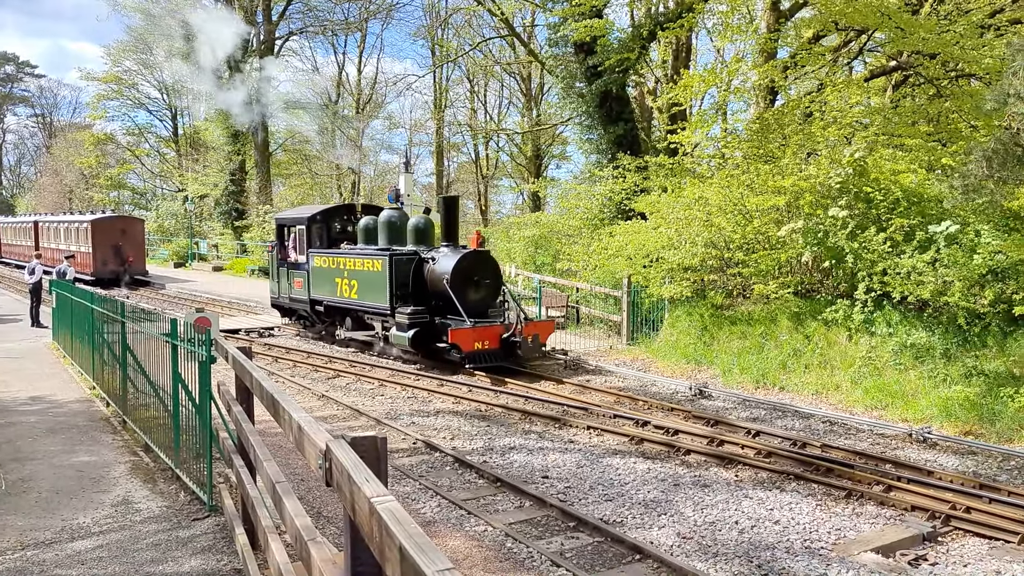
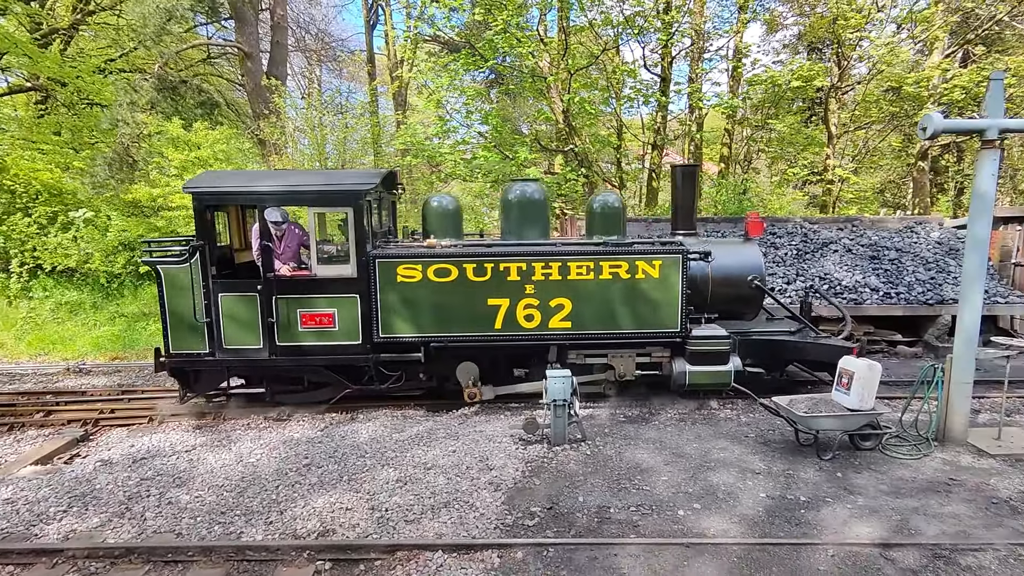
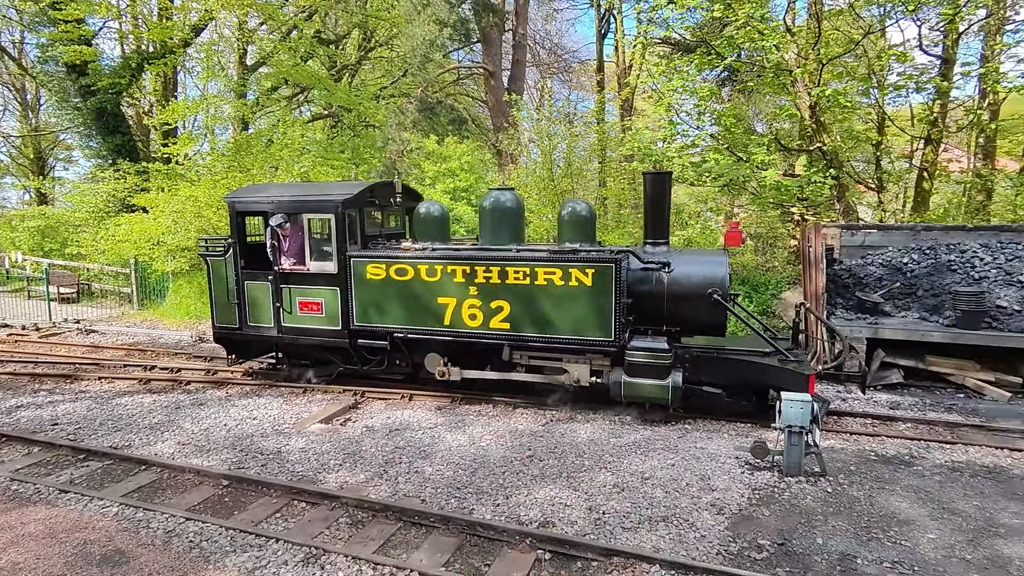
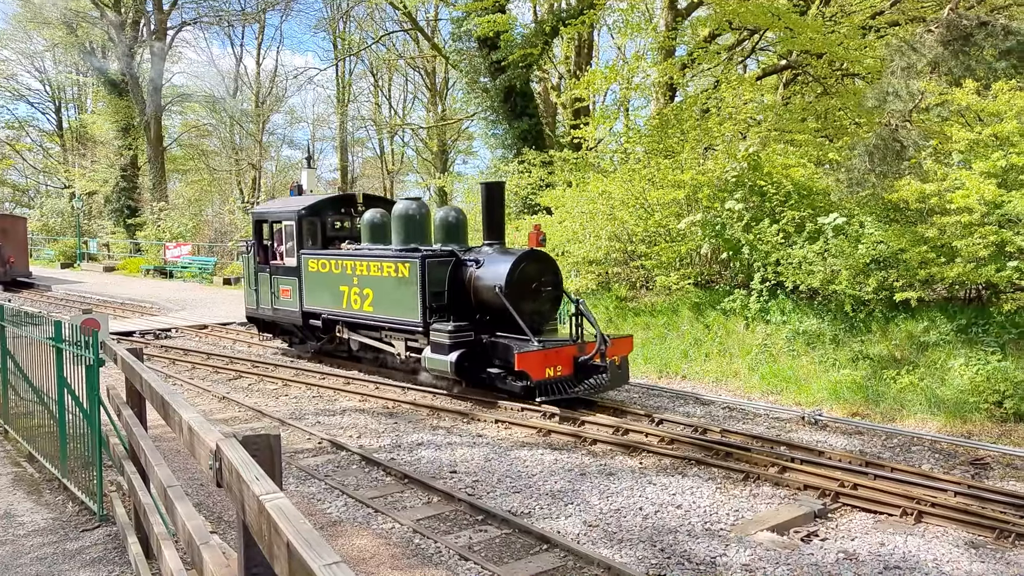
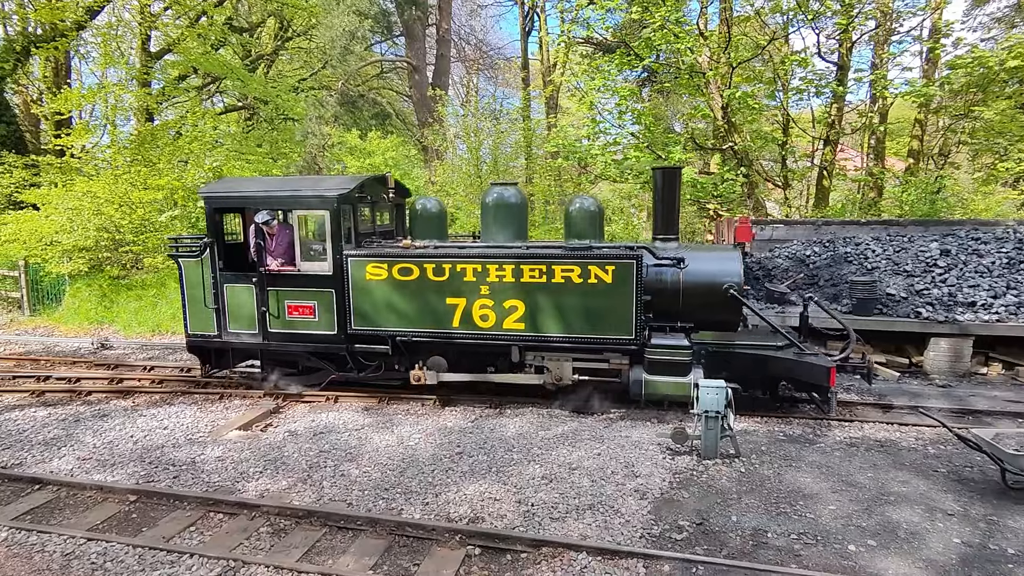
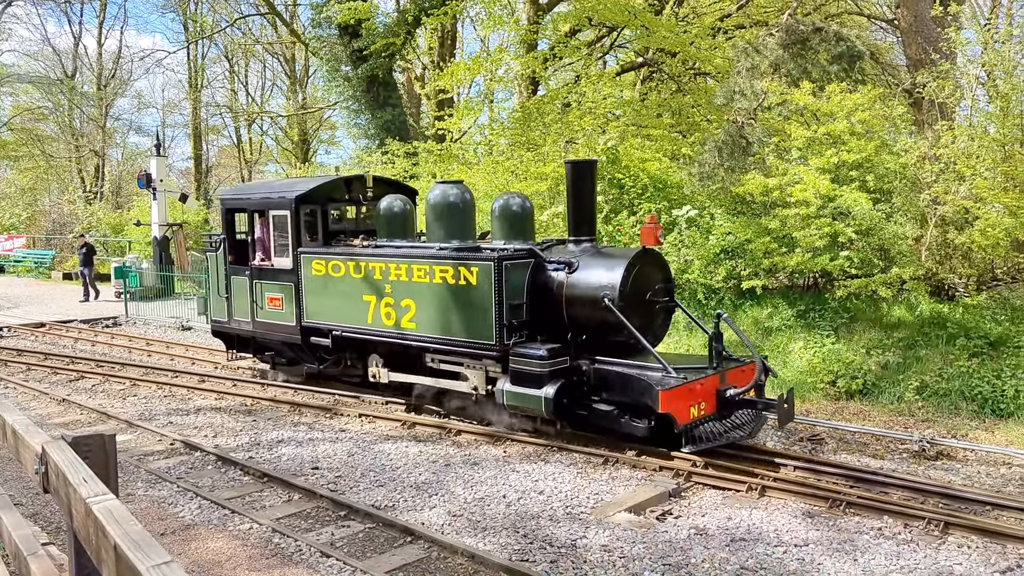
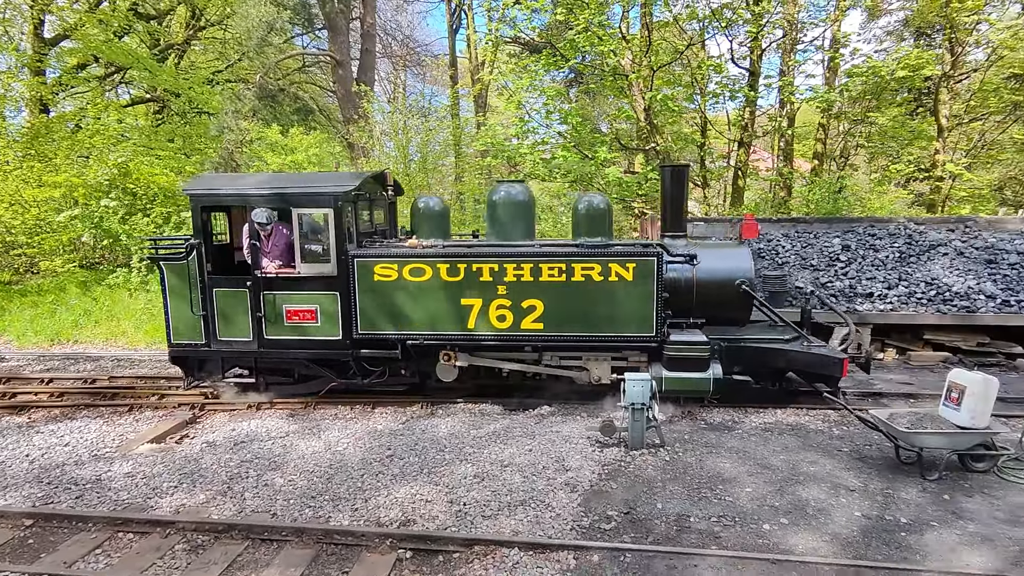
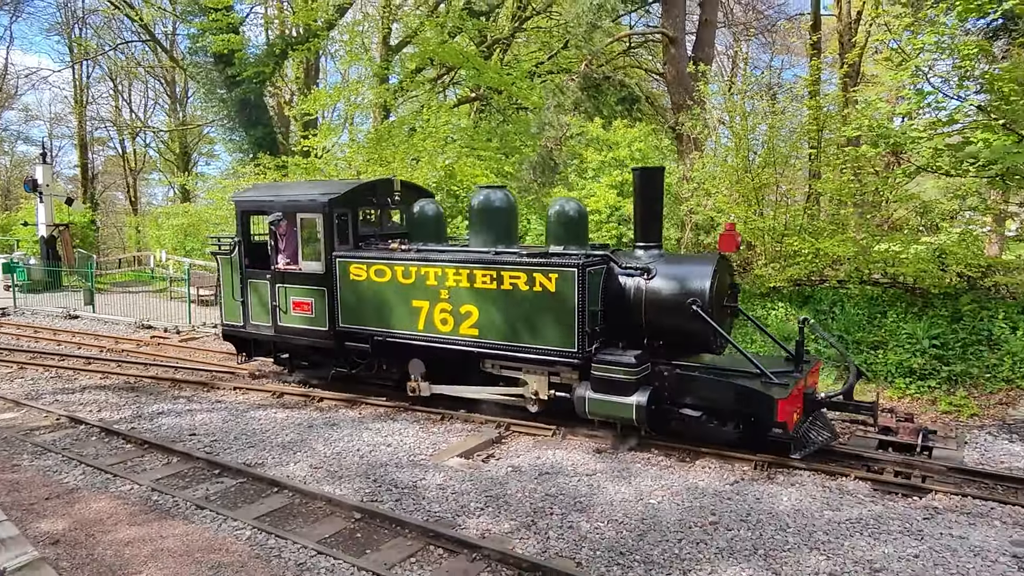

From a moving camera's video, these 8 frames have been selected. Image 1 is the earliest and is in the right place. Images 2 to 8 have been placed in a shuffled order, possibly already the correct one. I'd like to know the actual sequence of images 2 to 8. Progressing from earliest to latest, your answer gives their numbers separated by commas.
4, 6, 8, 3, 5, 7, 2
